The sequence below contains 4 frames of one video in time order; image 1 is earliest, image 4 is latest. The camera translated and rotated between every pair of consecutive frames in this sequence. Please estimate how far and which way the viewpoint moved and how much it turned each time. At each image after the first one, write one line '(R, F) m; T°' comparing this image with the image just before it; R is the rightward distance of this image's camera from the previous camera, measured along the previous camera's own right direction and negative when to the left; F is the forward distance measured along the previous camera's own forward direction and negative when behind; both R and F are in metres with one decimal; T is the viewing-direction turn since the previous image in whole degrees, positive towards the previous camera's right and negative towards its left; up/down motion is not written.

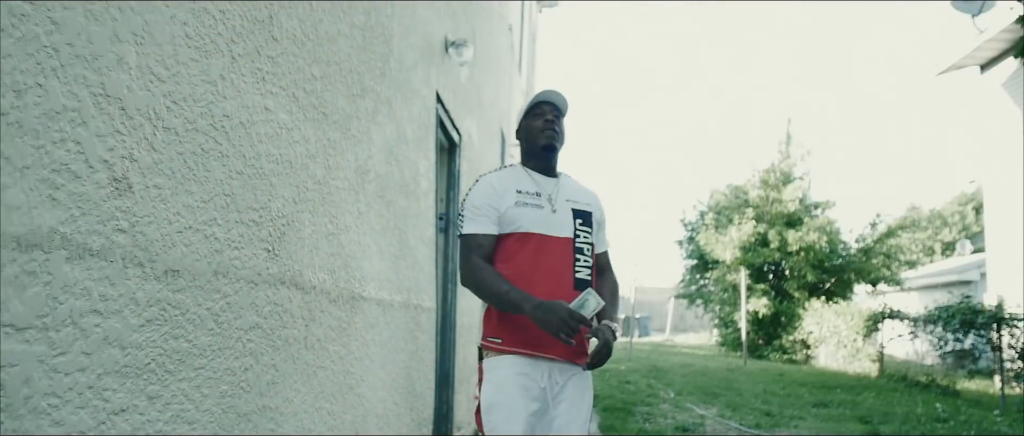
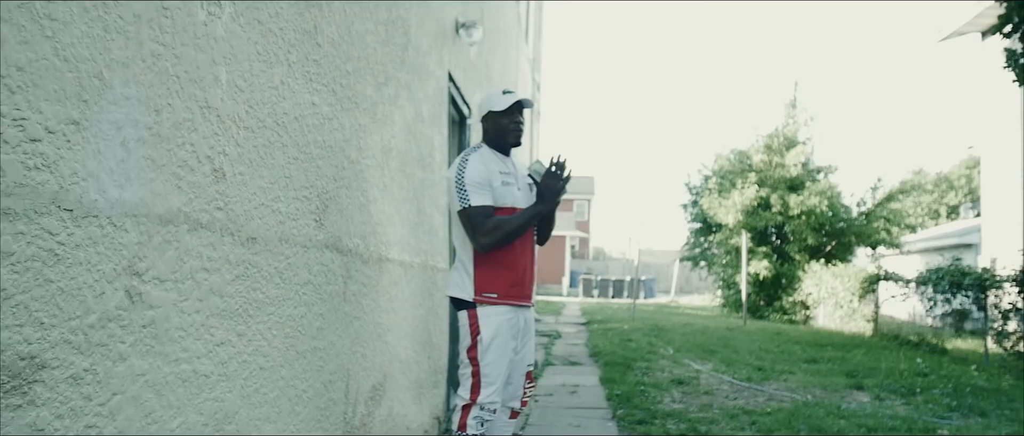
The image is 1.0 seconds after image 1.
(0.0, -0.4) m; -1°
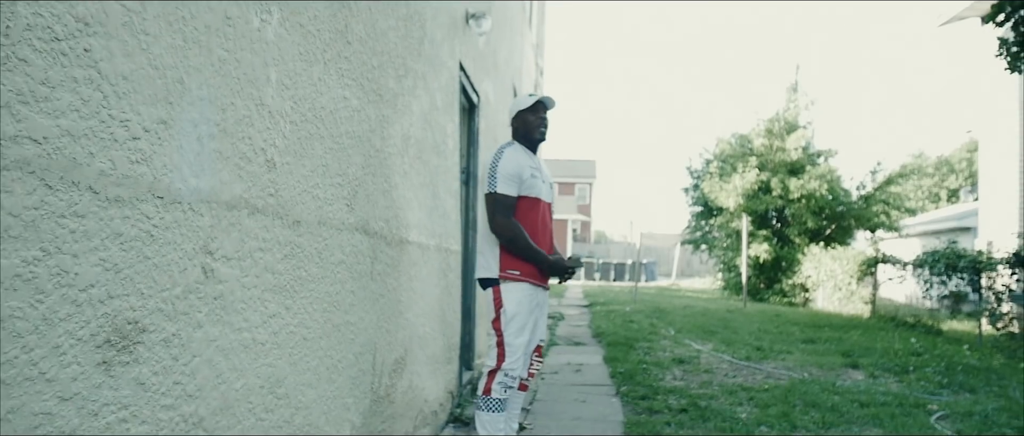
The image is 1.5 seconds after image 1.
(0.0, -0.2) m; 0°
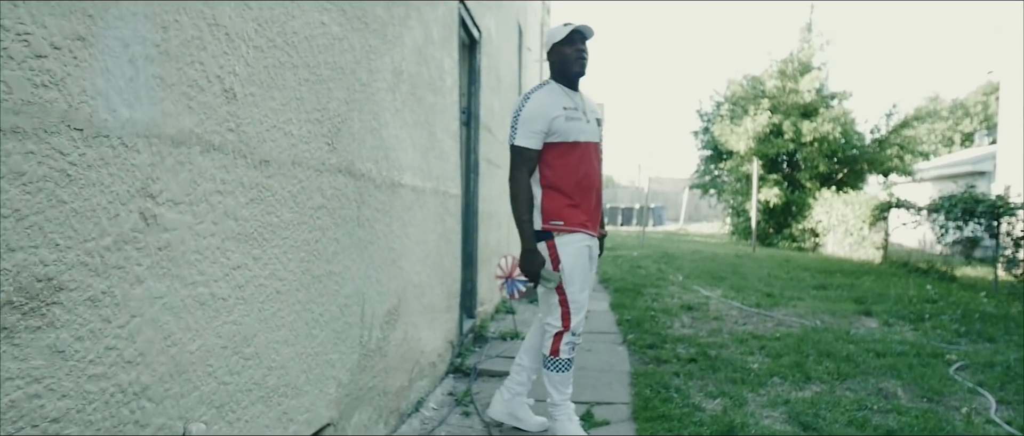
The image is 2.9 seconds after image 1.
(0.0, +0.2) m; -1°
